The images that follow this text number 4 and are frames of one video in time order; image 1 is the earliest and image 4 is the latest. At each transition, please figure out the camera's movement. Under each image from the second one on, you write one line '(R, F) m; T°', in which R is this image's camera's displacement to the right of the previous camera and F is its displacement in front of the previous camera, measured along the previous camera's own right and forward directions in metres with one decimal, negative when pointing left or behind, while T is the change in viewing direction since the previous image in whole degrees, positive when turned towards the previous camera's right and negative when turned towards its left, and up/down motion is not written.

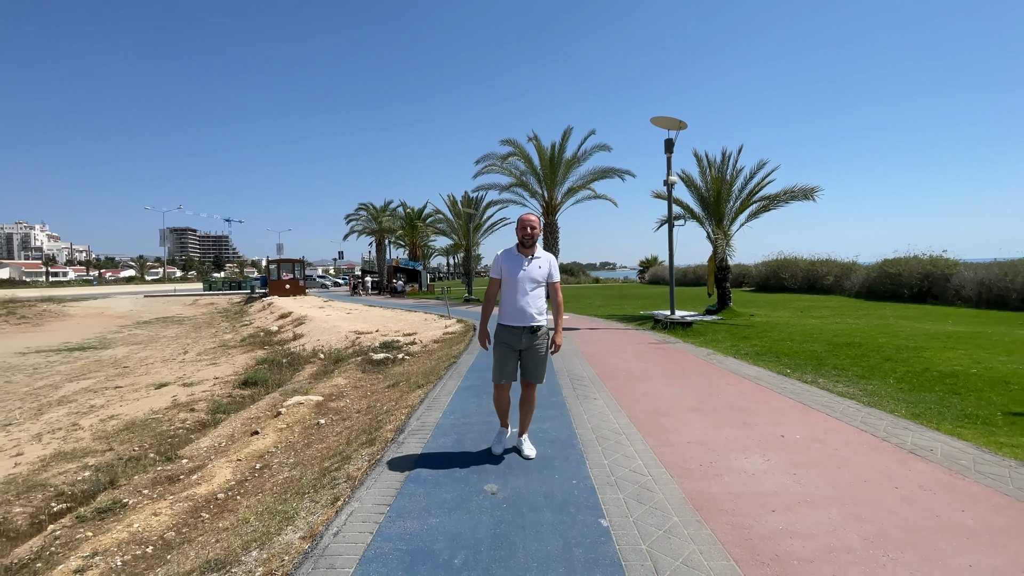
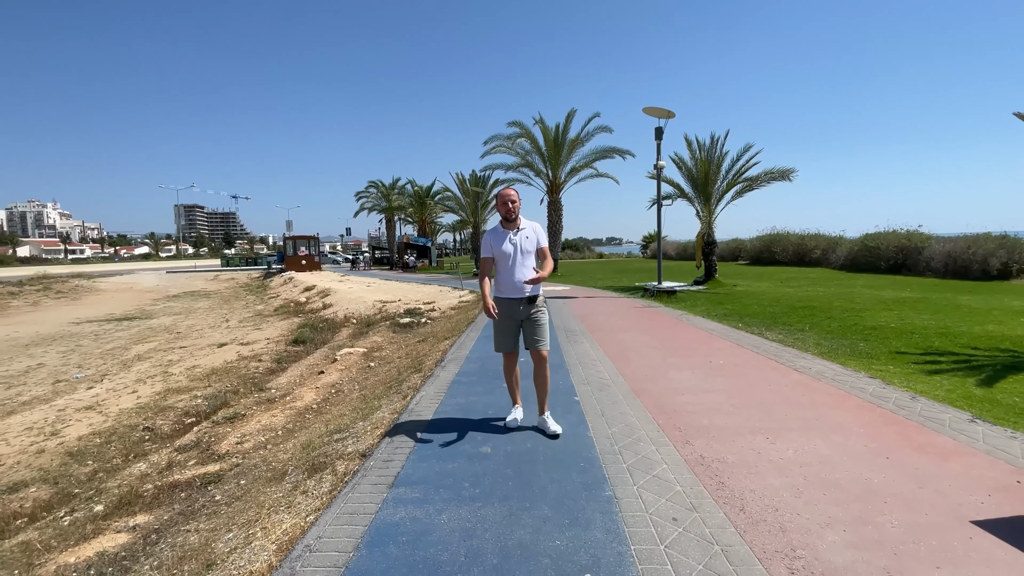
(0.0, -1.8) m; -1°
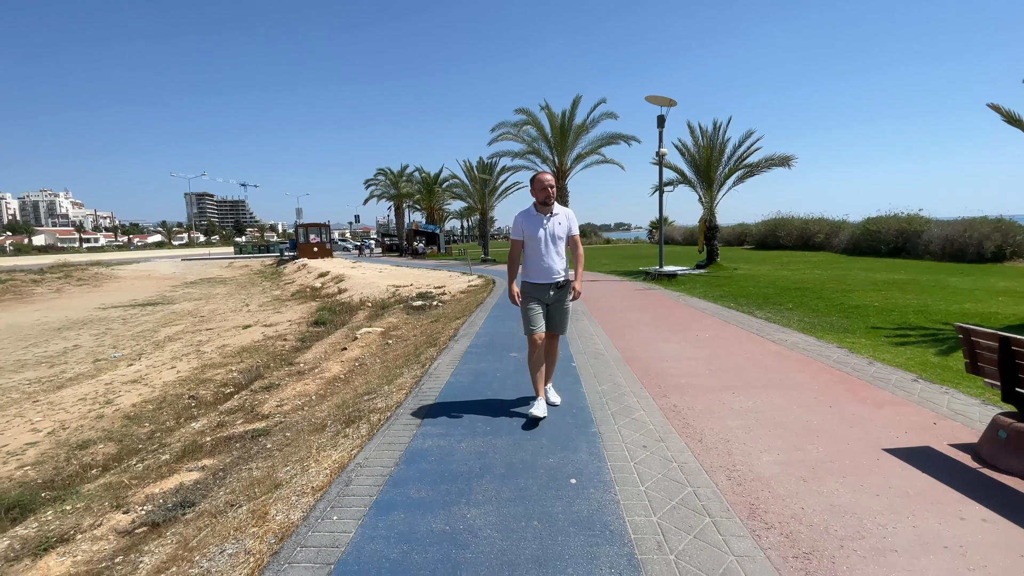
(0.0, -0.7) m; -1°
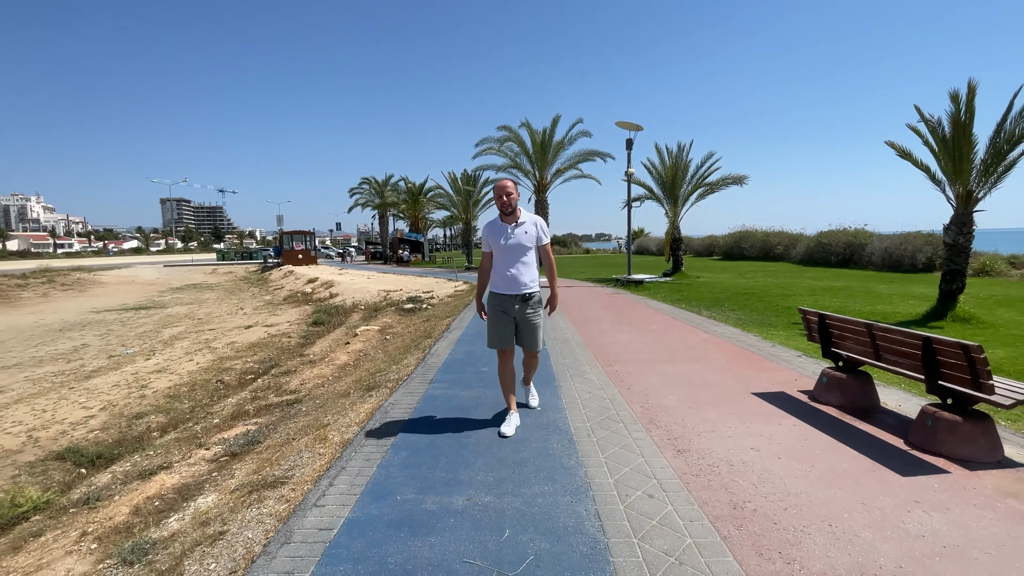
(0.0, -1.5) m; +2°
